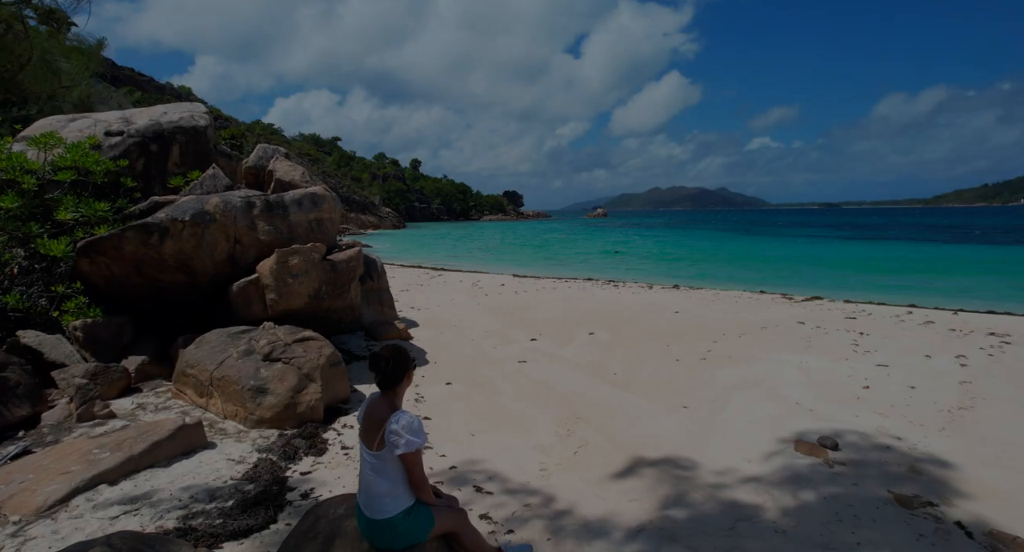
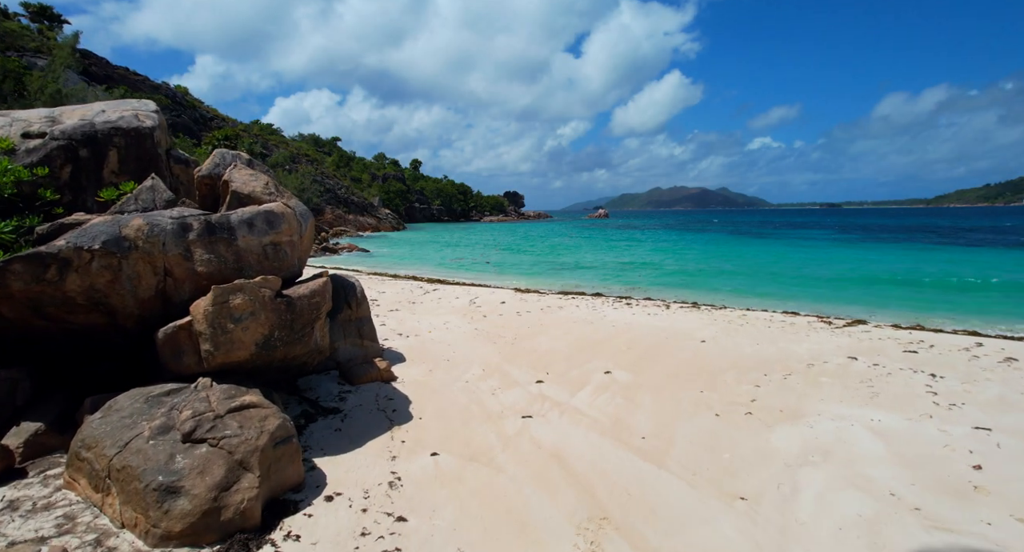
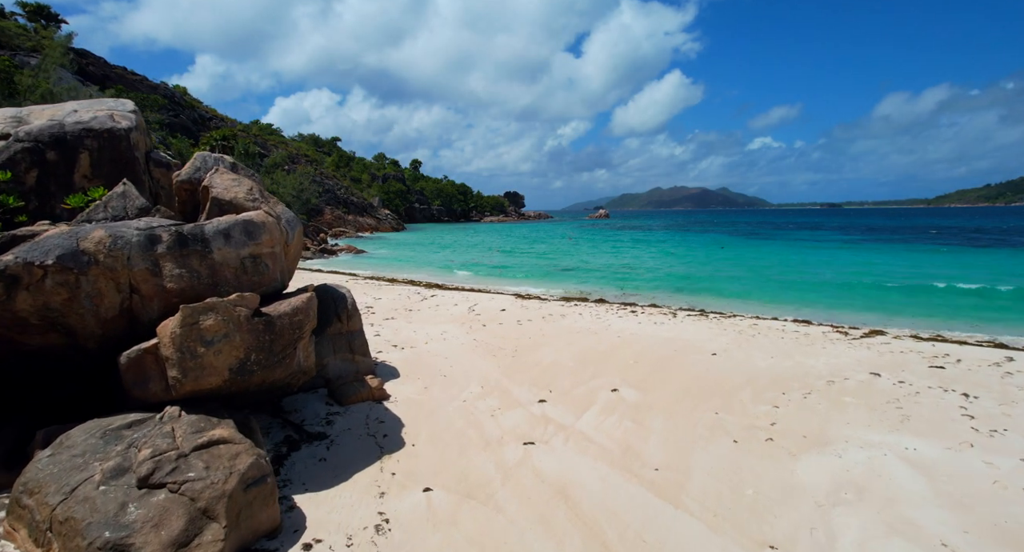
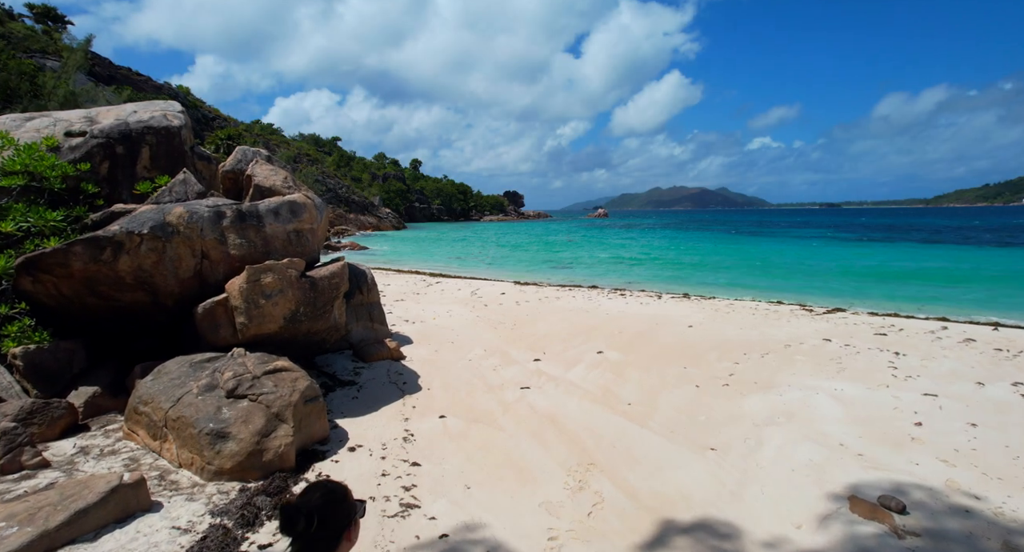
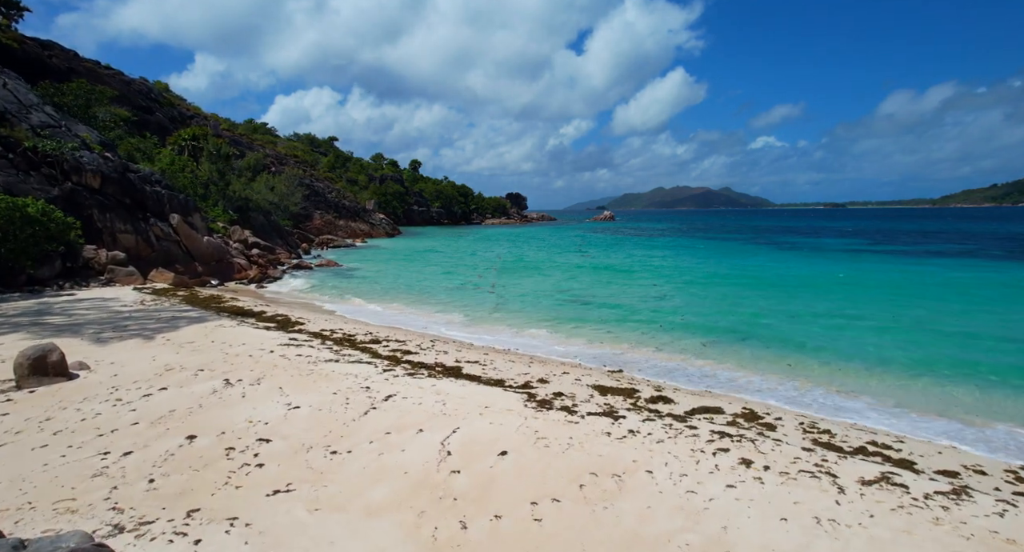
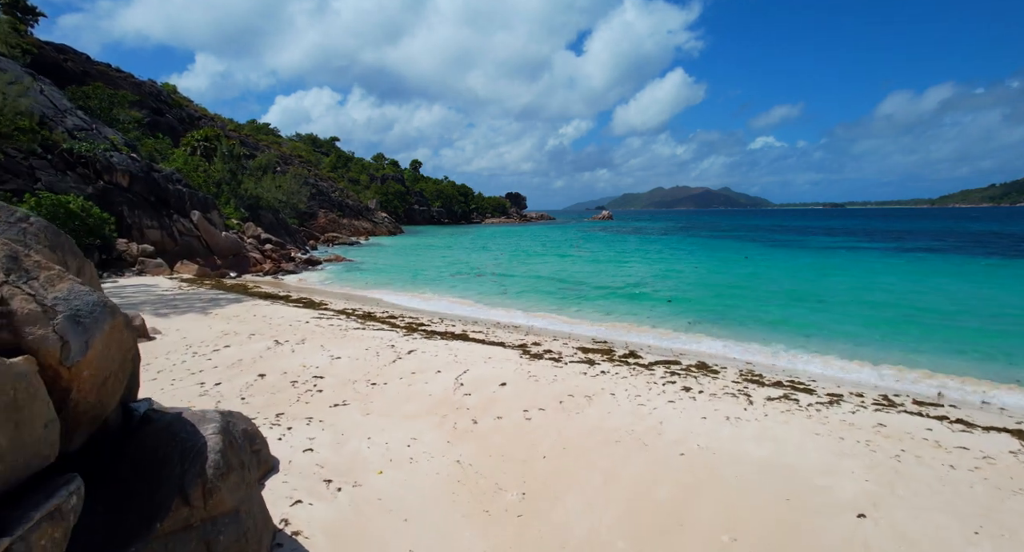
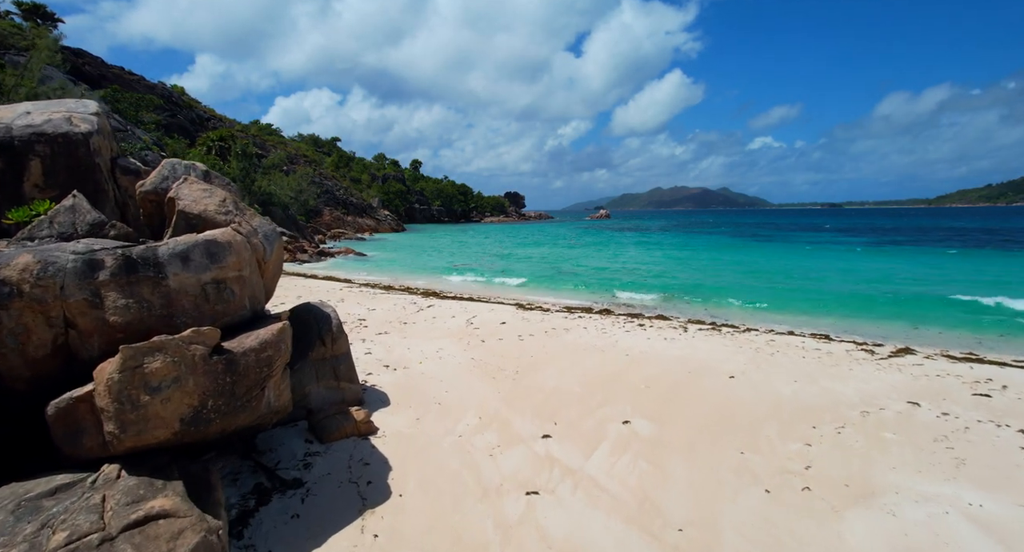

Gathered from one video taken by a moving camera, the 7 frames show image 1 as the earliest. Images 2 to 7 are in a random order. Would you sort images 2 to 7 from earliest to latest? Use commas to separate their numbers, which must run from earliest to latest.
4, 2, 3, 7, 6, 5
